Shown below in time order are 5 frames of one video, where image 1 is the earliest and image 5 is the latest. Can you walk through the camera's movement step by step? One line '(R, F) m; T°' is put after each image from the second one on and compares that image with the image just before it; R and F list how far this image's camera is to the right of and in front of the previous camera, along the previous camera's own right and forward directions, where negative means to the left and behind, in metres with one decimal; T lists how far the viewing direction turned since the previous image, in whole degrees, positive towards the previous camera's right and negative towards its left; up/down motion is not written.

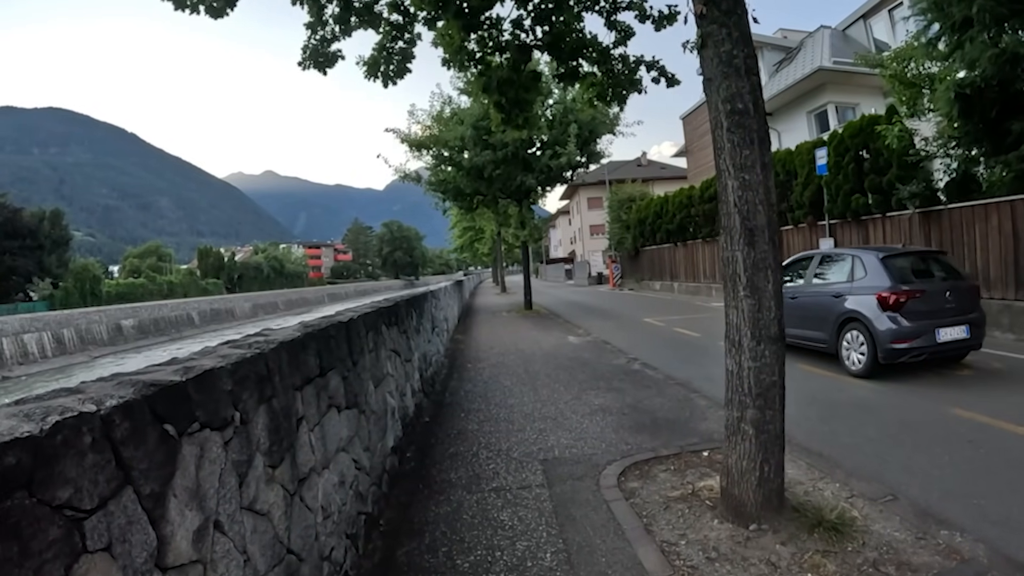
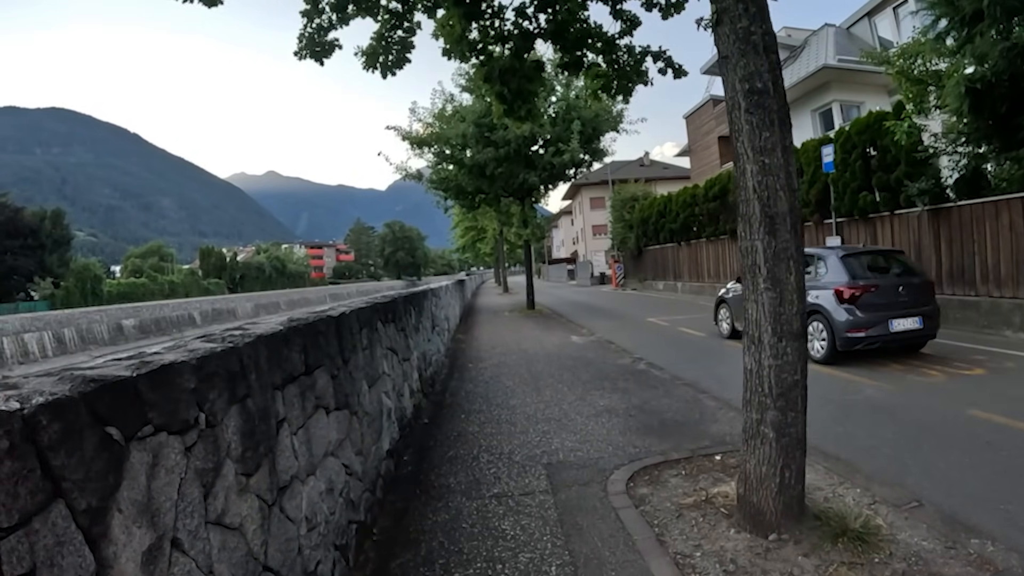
(0.0, +0.2) m; 0°
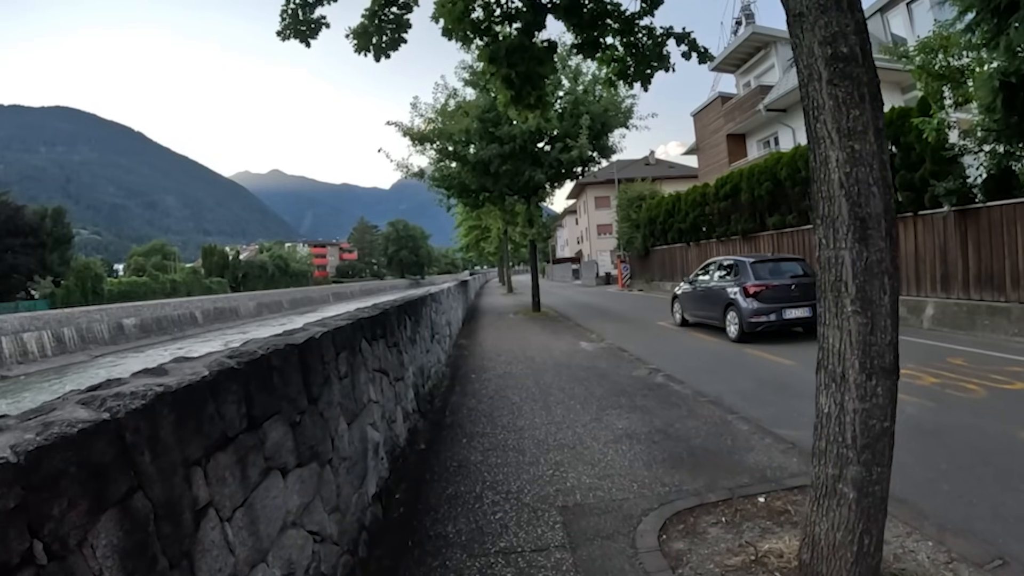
(0.0, +0.7) m; 0°
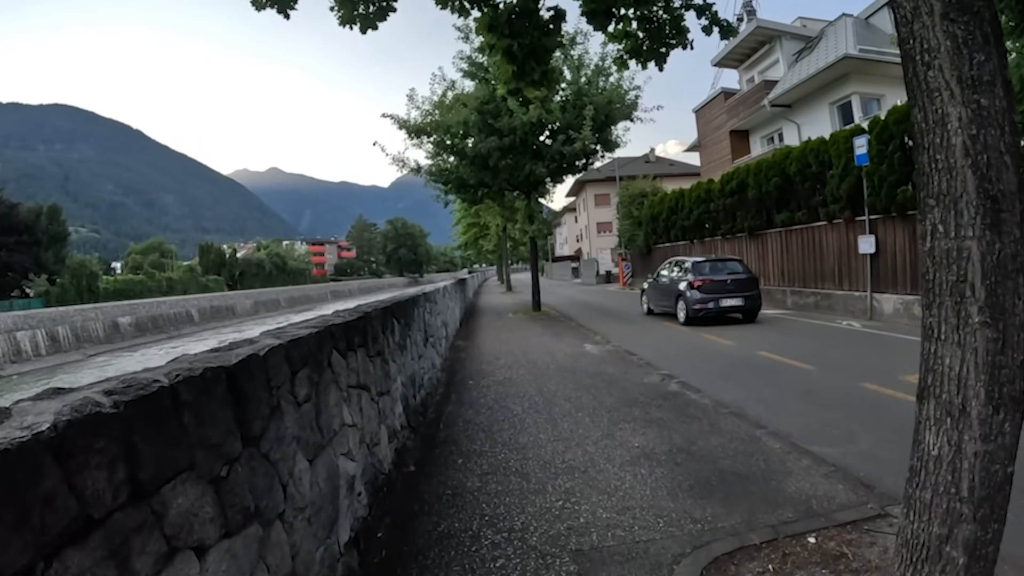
(0.0, +0.7) m; 0°
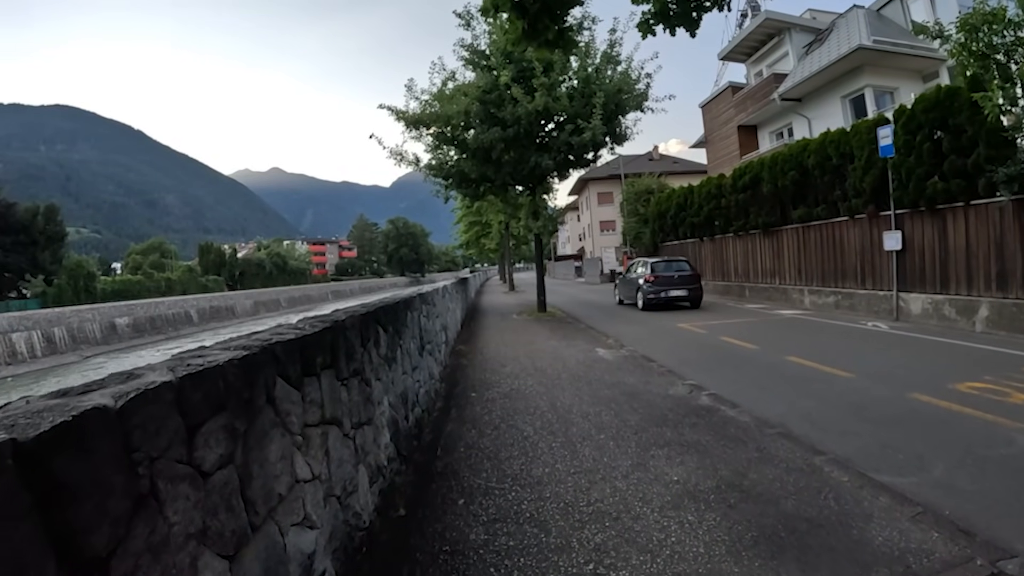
(-0.1, +0.9) m; 0°
